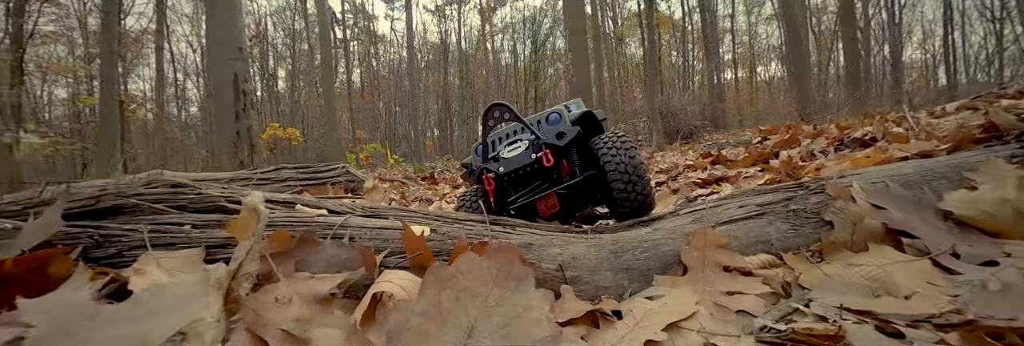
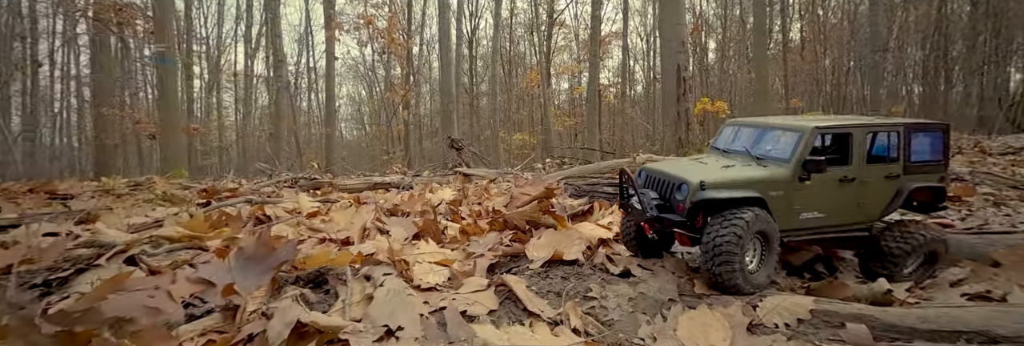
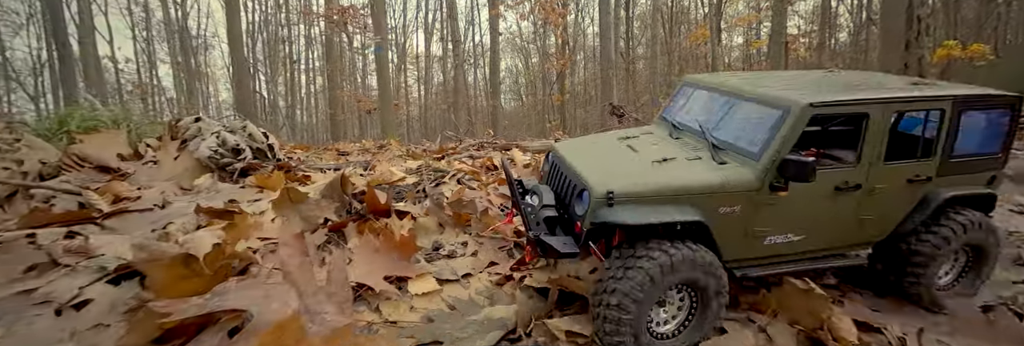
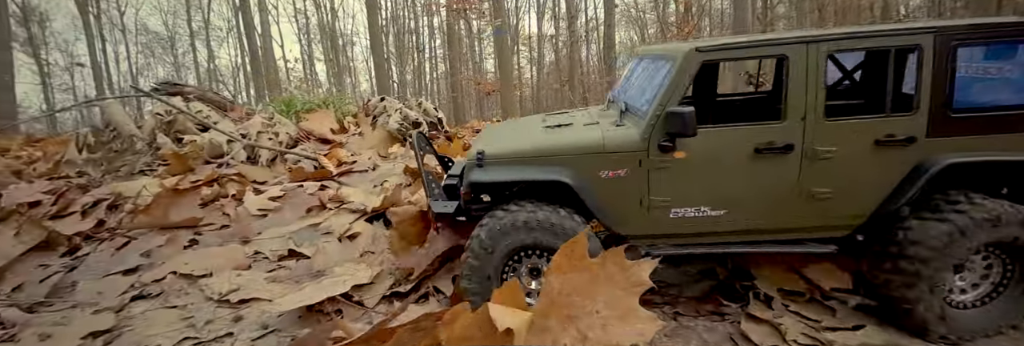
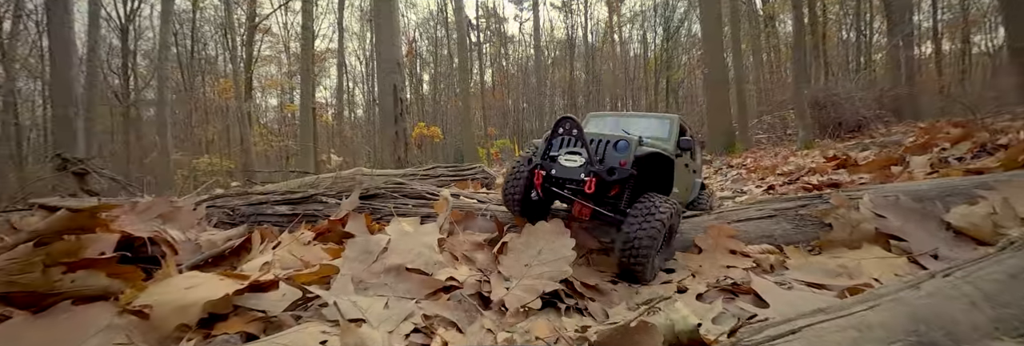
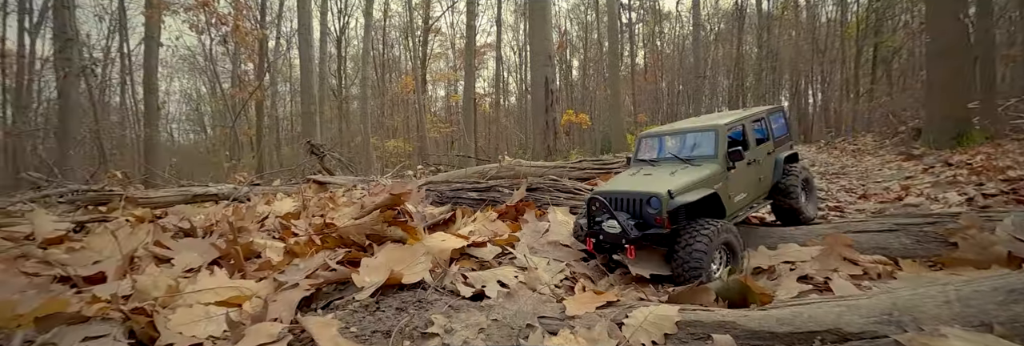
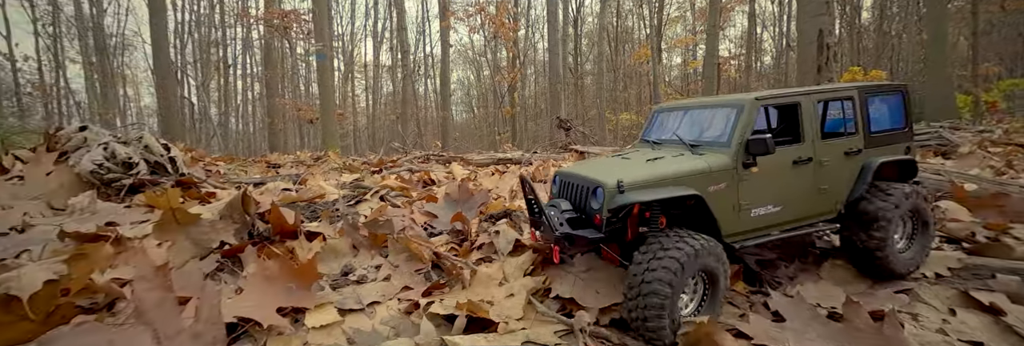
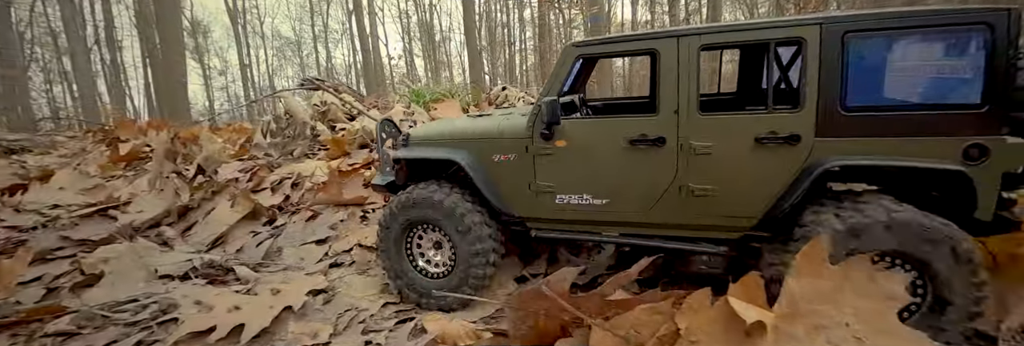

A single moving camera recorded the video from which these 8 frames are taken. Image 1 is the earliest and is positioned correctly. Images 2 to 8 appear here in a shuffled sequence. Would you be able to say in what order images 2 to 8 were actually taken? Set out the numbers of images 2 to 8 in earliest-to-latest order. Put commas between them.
5, 6, 2, 7, 3, 4, 8
